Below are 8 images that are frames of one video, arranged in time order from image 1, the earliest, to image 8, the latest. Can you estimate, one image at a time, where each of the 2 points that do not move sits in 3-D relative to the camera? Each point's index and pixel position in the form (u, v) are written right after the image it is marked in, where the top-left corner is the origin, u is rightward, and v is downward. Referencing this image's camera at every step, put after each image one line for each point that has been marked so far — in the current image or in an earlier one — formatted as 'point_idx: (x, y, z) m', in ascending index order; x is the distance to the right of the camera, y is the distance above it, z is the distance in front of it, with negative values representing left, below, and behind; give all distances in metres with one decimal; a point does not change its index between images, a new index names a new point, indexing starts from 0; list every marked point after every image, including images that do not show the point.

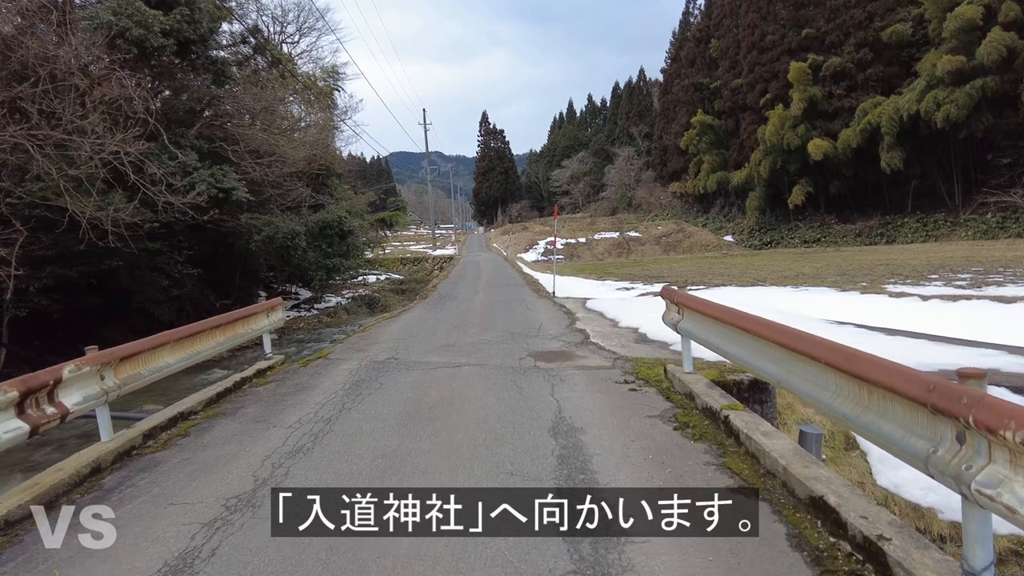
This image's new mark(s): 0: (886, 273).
0: (+8.2, +0.3, +14.3) m
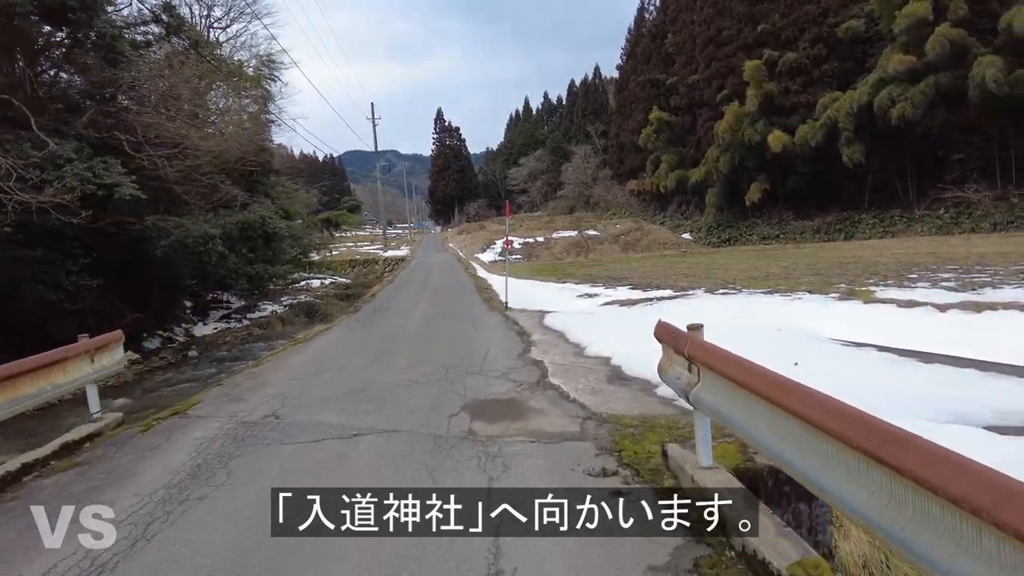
0: (+7.2, +0.3, +13.5) m
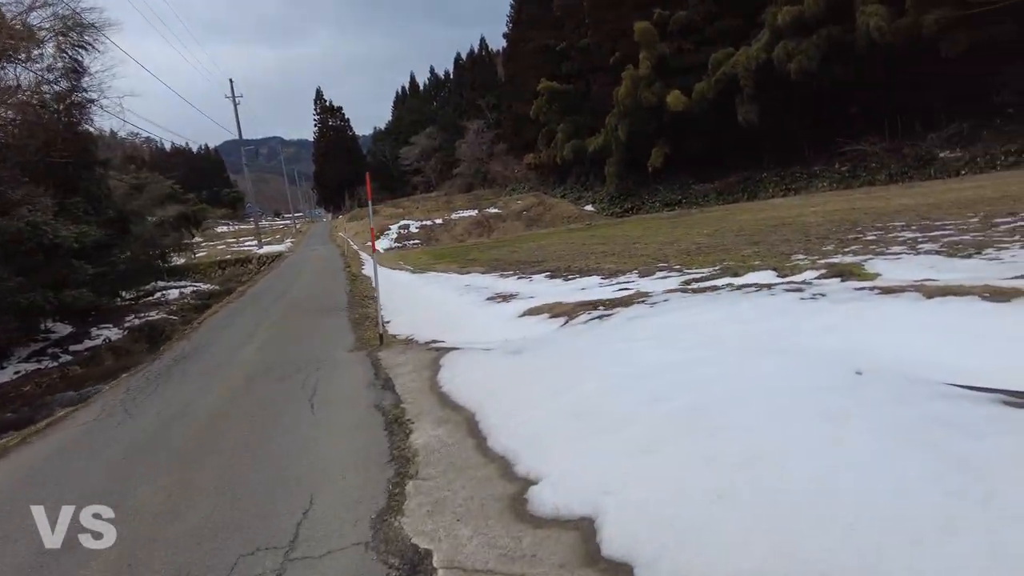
0: (+5.3, +0.9, +11.9) m
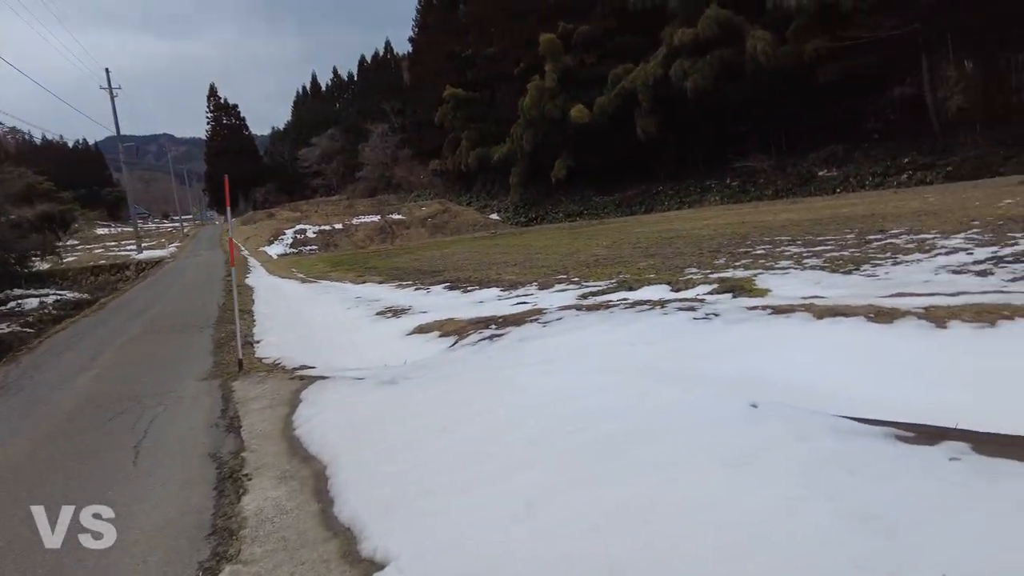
0: (+3.4, +0.7, +12.1) m
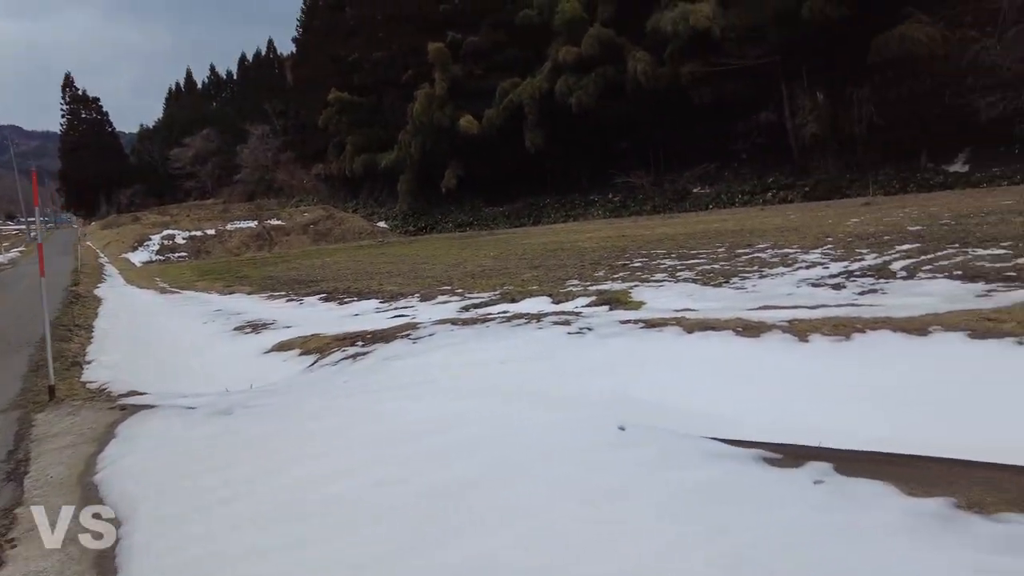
0: (+1.3, +0.5, +12.3) m
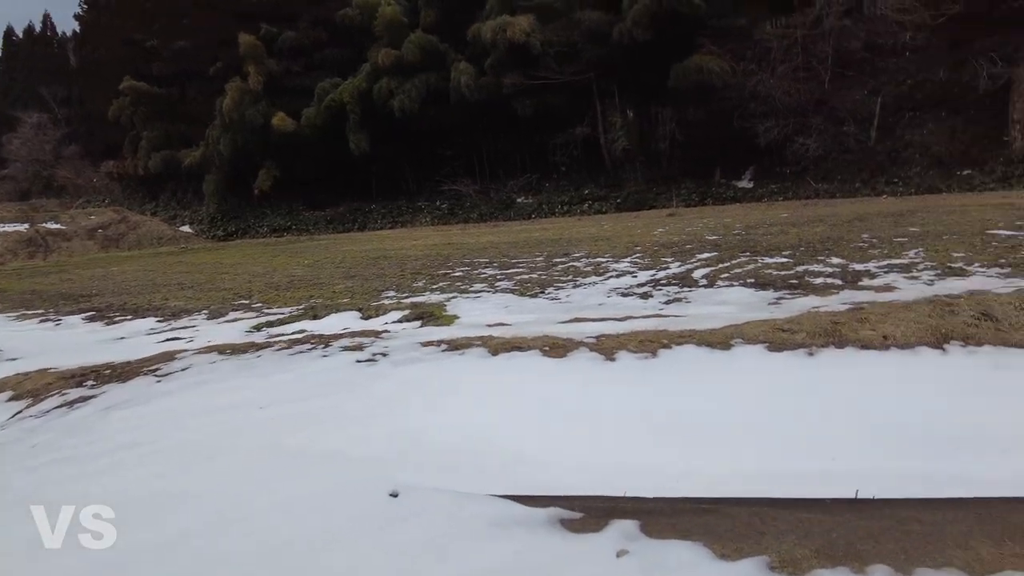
0: (-2.0, +0.3, +11.7) m
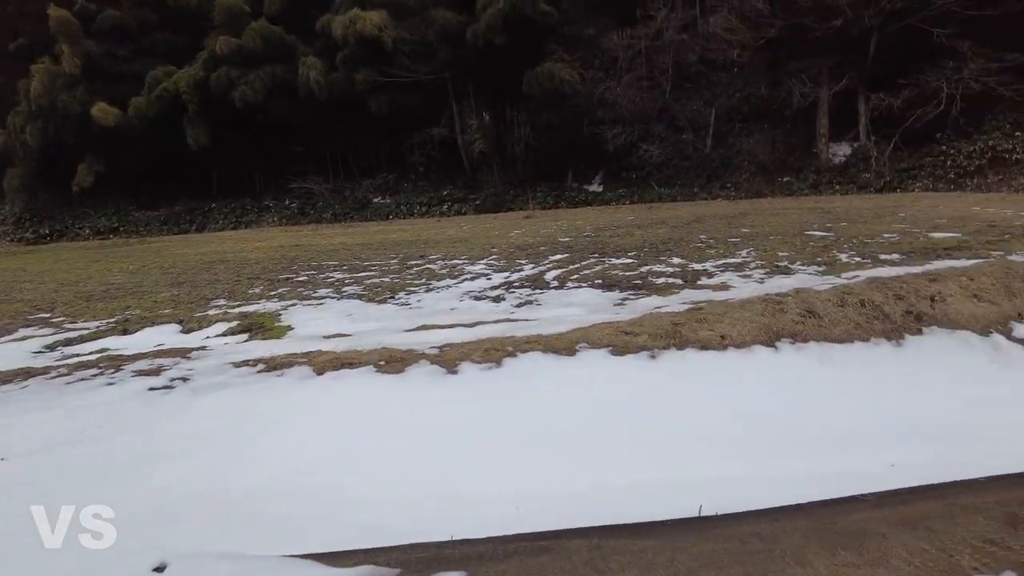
0: (-4.5, +0.2, +10.7) m
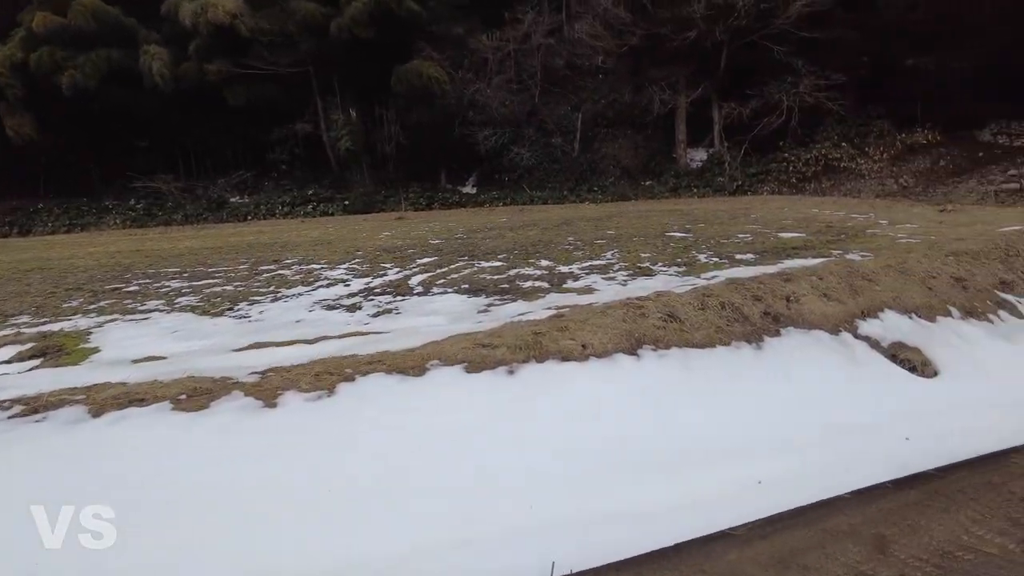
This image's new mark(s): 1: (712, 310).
0: (-6.5, 0.0, +9.2) m
1: (+2.1, -0.2, +6.7) m
